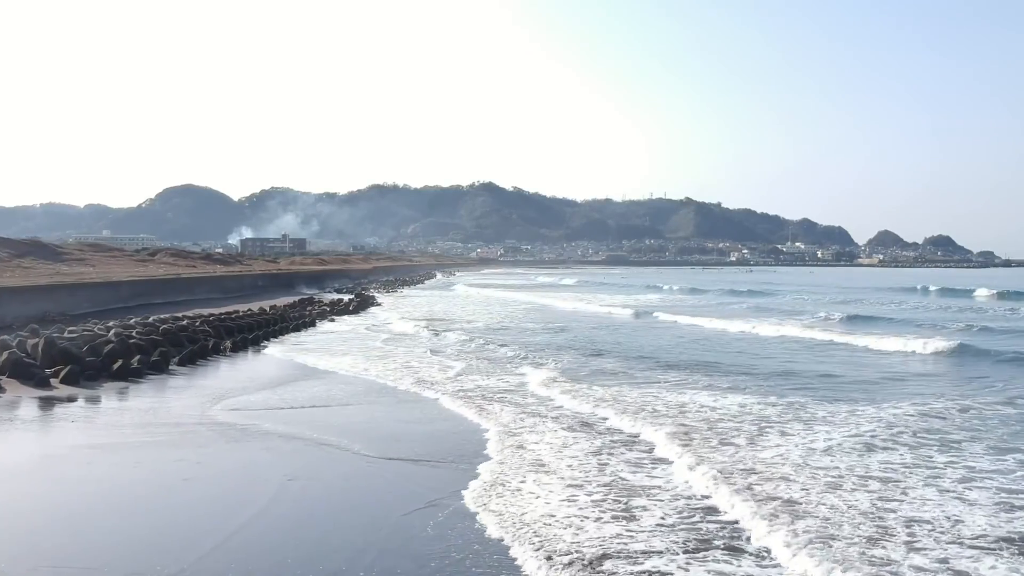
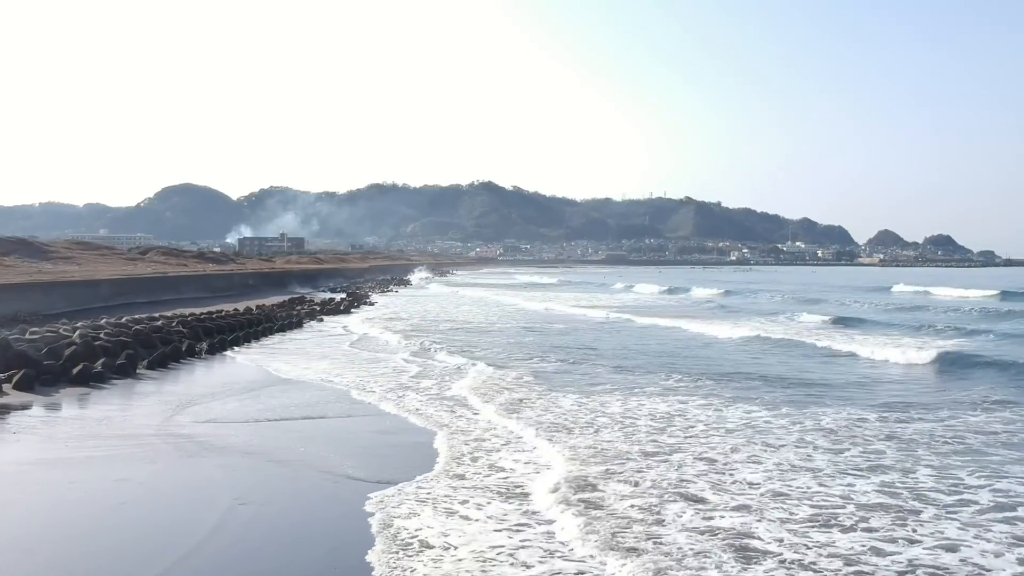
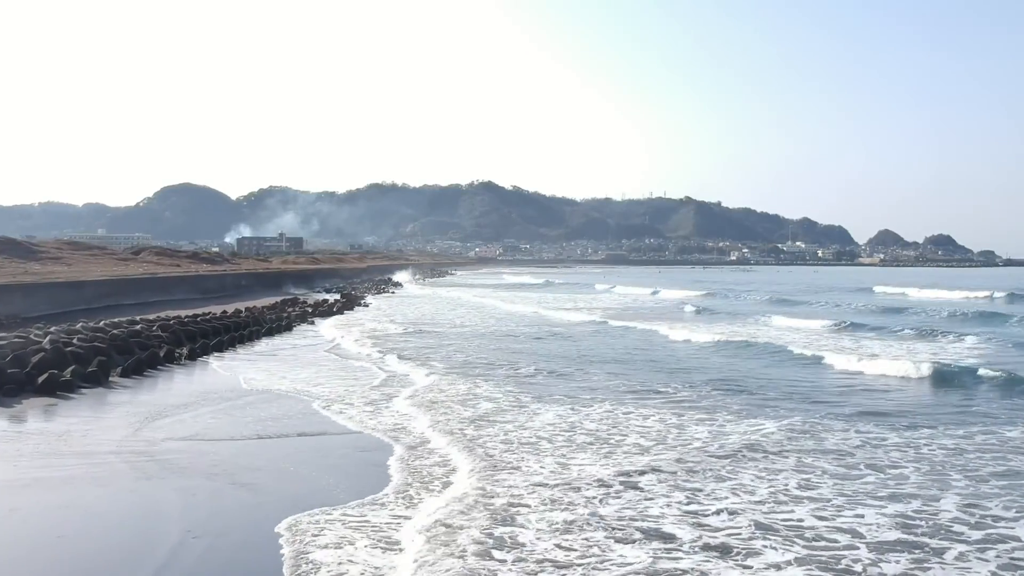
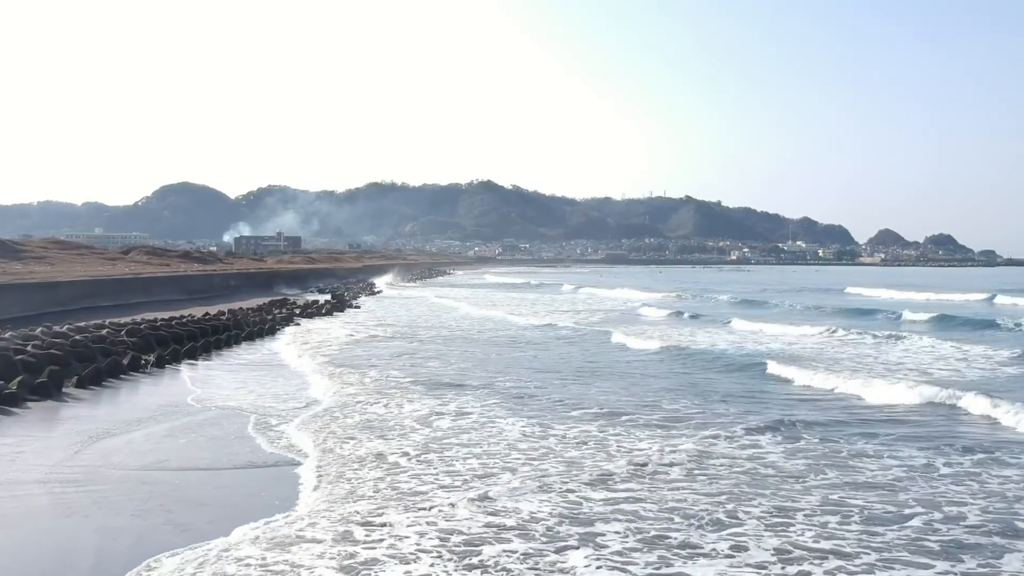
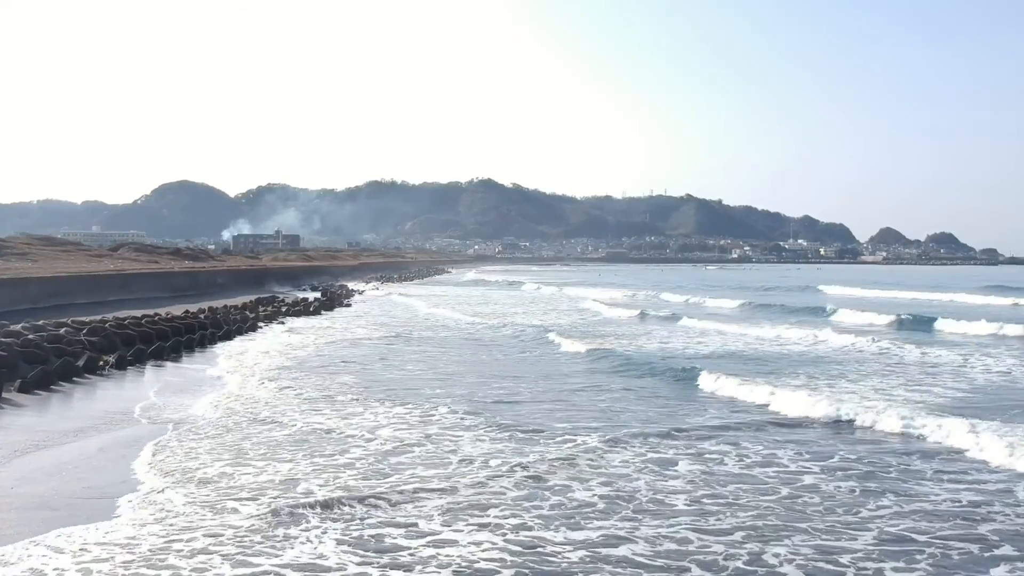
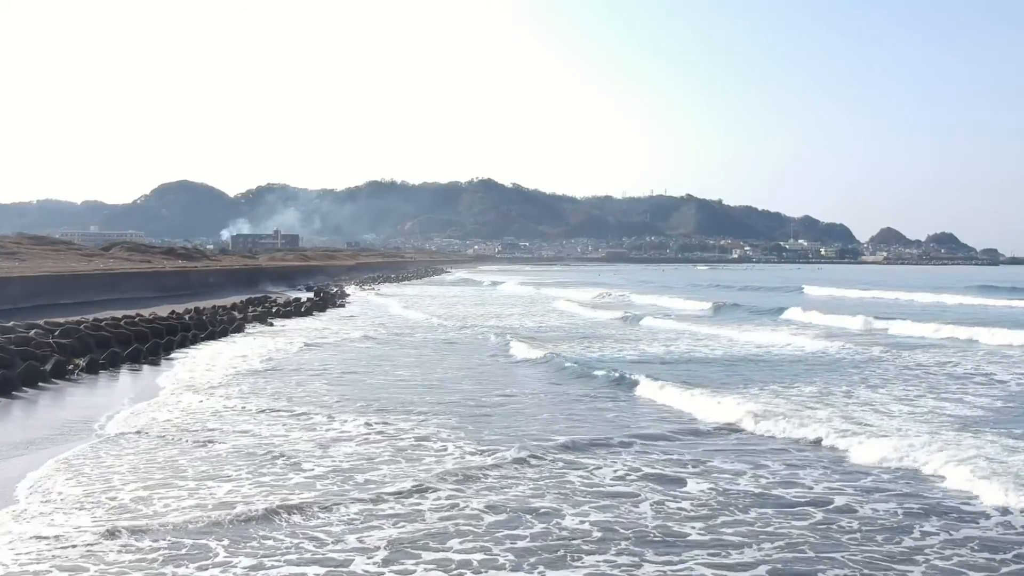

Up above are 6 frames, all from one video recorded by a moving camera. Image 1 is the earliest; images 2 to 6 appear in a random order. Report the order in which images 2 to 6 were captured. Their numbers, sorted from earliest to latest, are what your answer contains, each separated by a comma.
2, 3, 4, 5, 6
